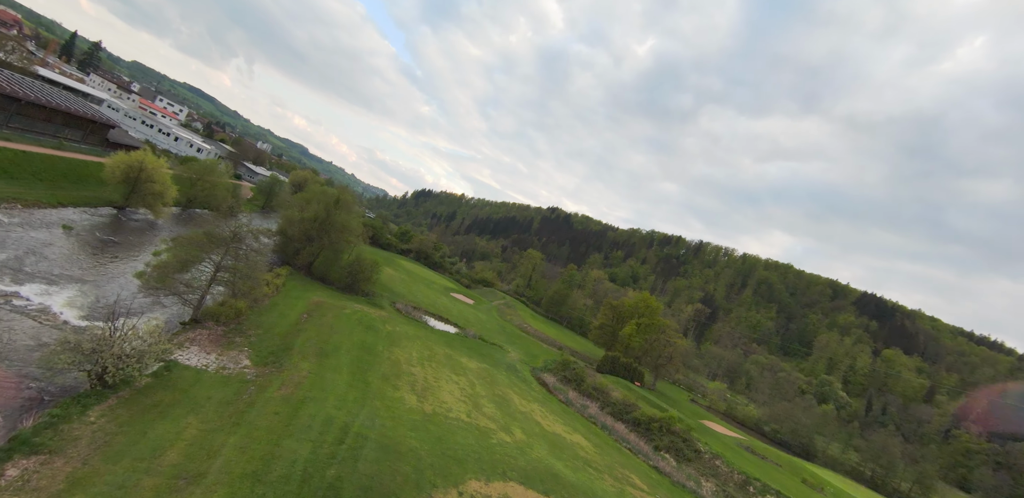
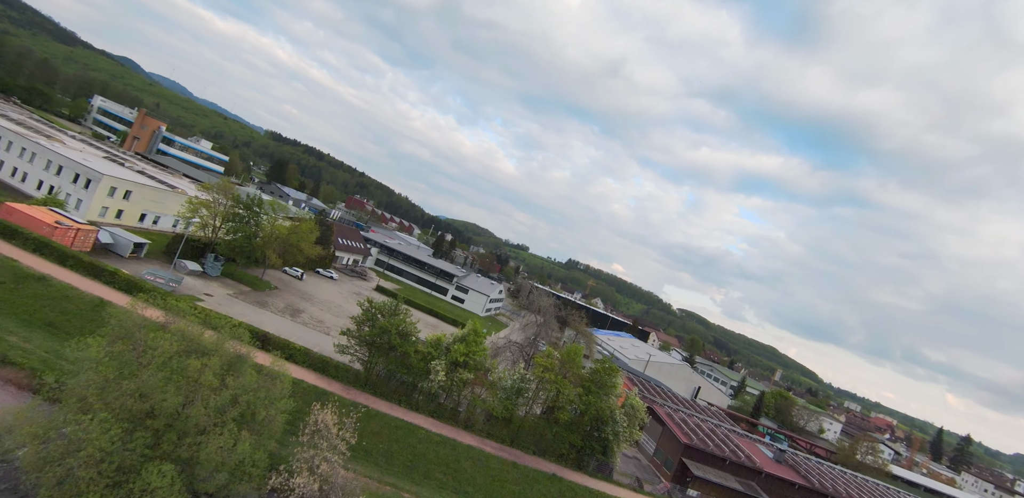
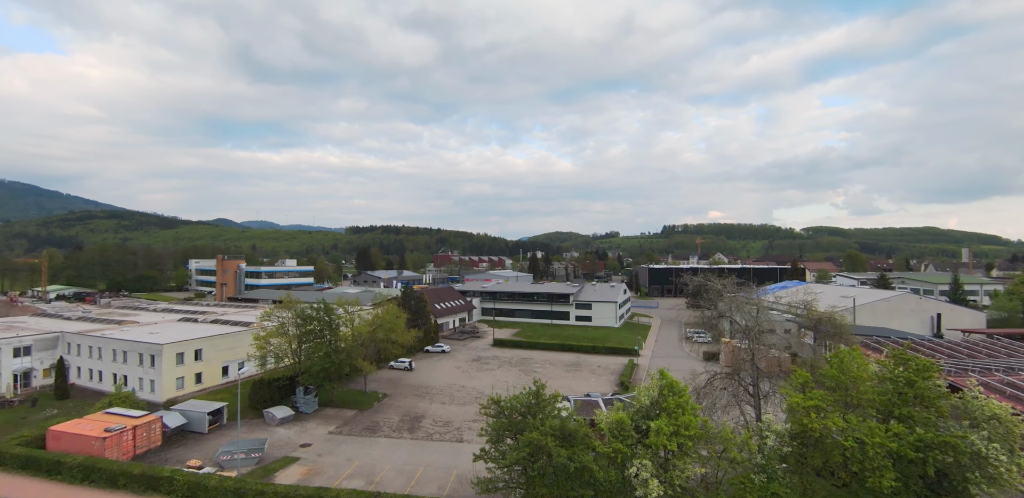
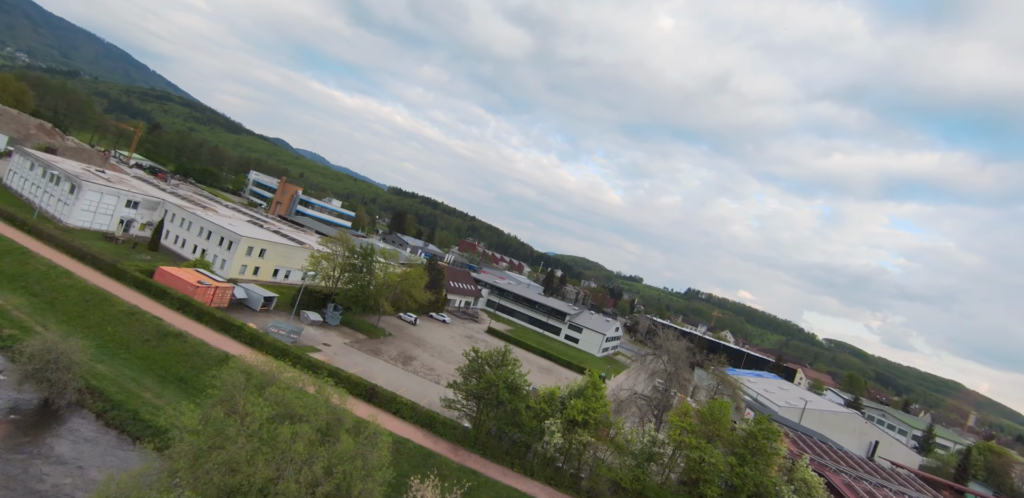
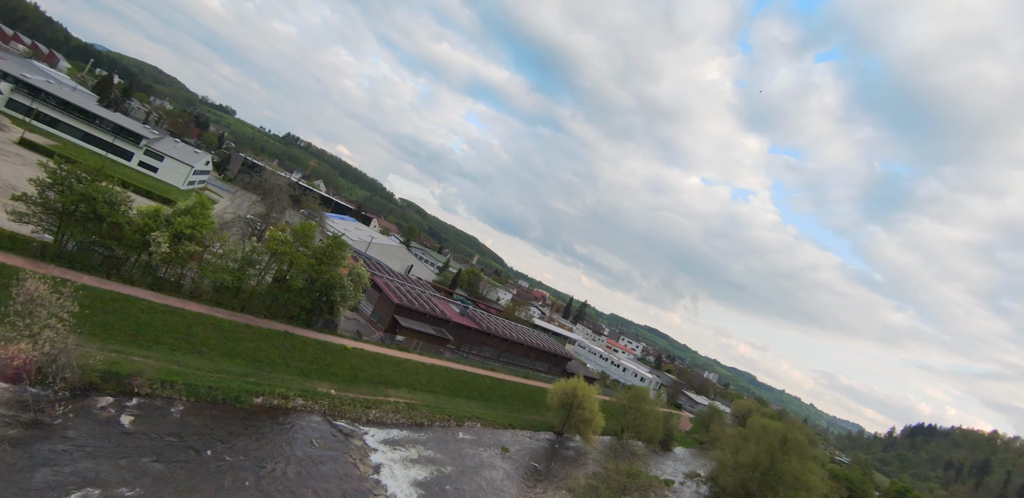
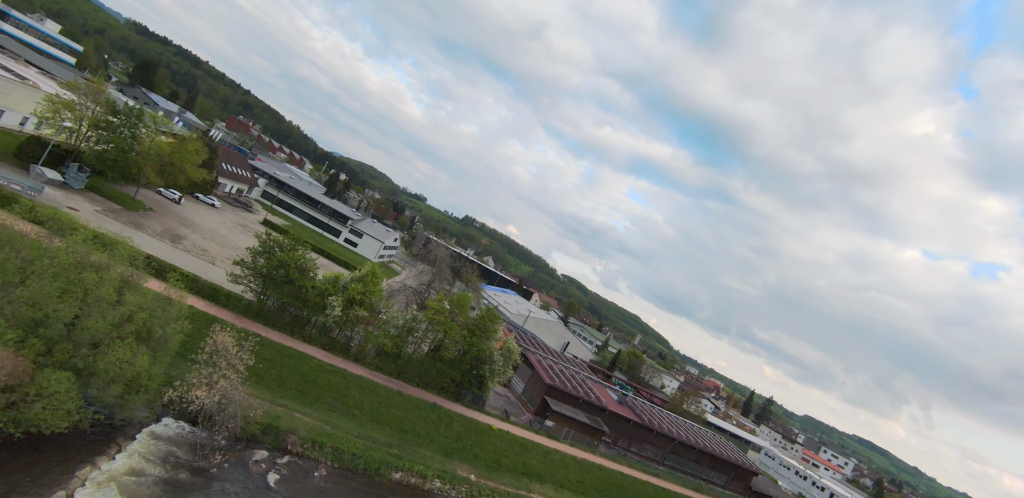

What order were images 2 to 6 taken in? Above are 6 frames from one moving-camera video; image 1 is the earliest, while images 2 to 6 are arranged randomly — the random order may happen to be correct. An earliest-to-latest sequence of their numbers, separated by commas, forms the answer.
5, 6, 2, 4, 3
